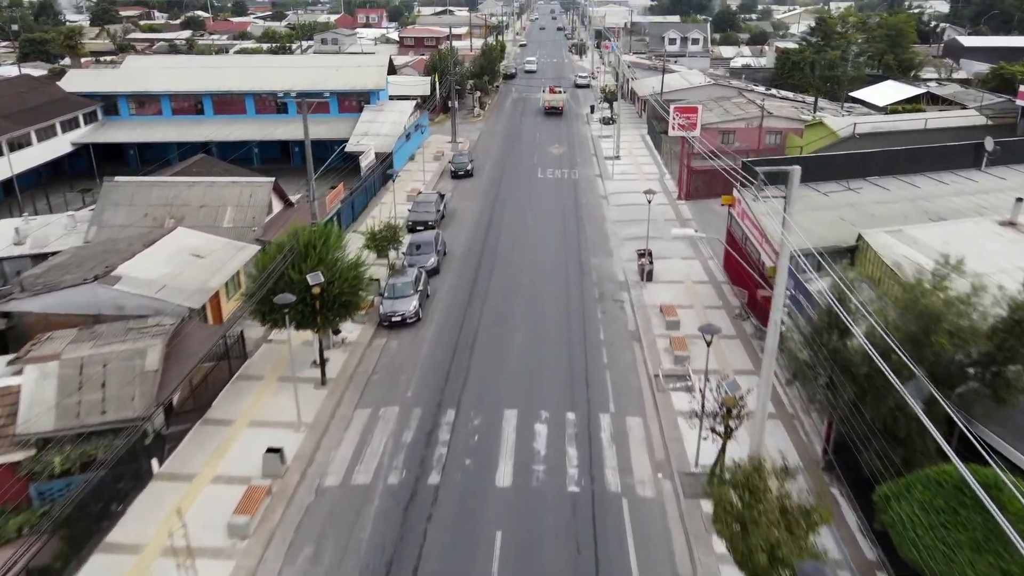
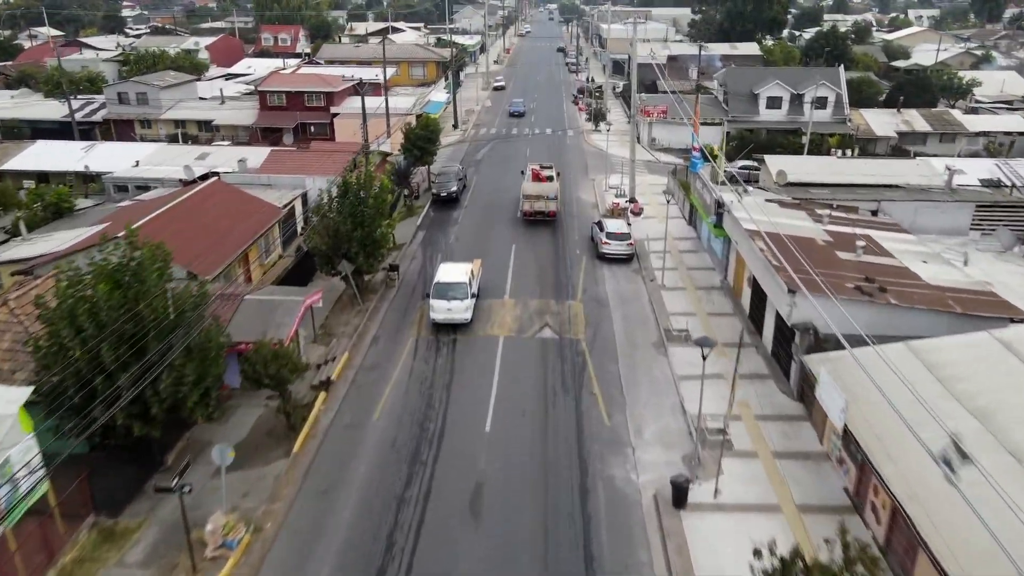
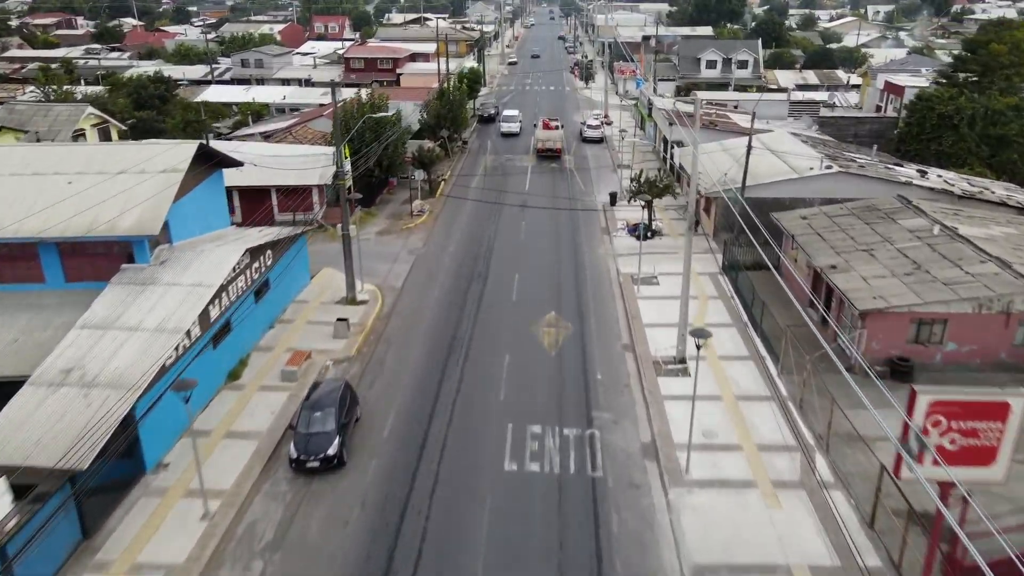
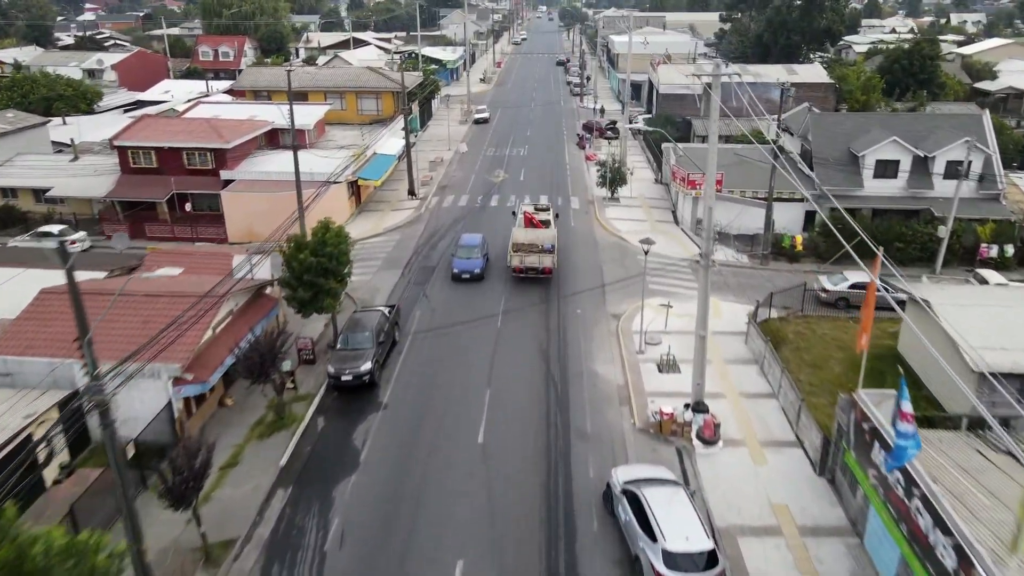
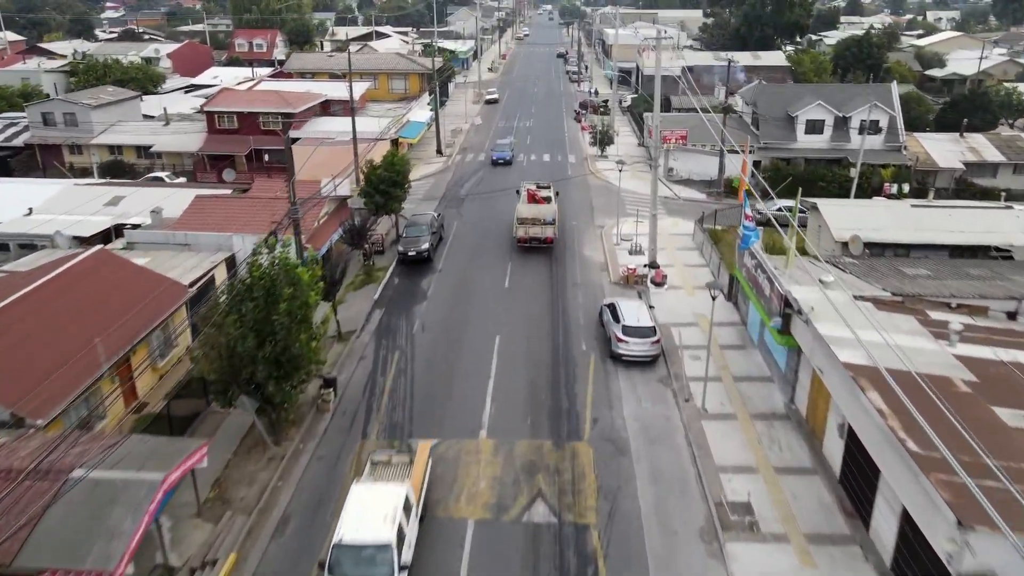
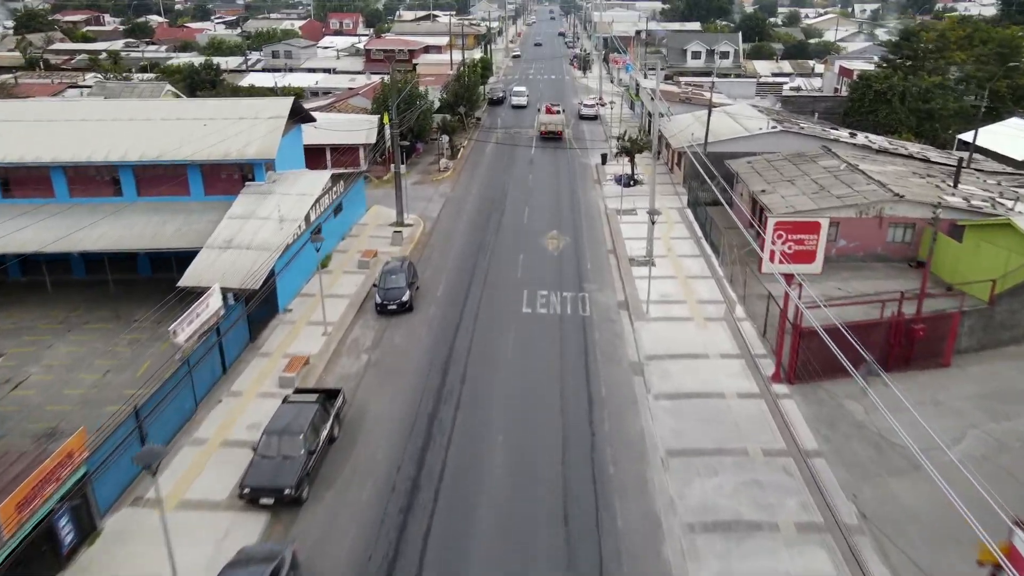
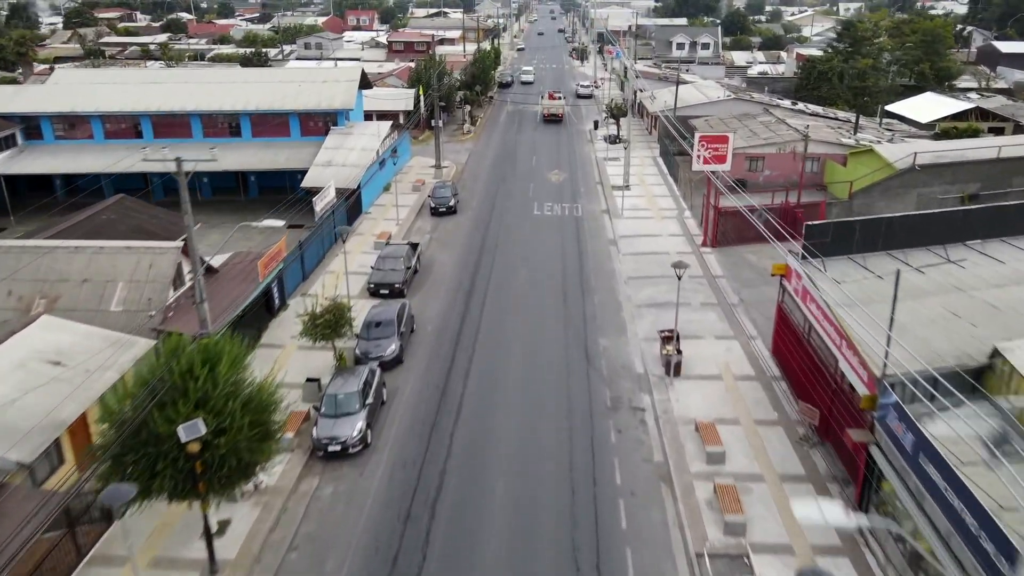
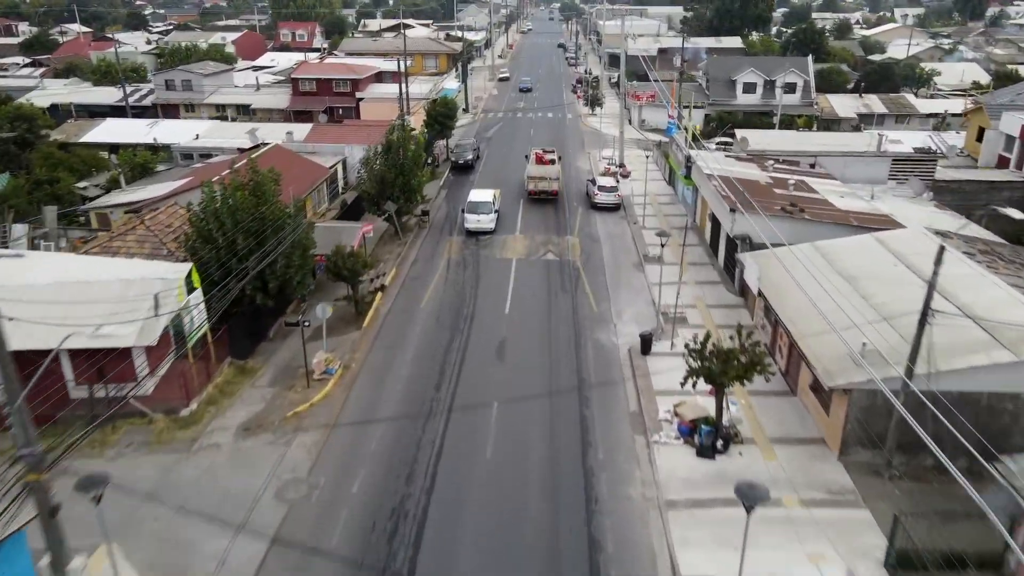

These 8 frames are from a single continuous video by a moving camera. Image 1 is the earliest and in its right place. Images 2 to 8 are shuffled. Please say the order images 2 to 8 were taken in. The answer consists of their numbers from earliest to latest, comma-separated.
7, 6, 3, 8, 2, 5, 4
